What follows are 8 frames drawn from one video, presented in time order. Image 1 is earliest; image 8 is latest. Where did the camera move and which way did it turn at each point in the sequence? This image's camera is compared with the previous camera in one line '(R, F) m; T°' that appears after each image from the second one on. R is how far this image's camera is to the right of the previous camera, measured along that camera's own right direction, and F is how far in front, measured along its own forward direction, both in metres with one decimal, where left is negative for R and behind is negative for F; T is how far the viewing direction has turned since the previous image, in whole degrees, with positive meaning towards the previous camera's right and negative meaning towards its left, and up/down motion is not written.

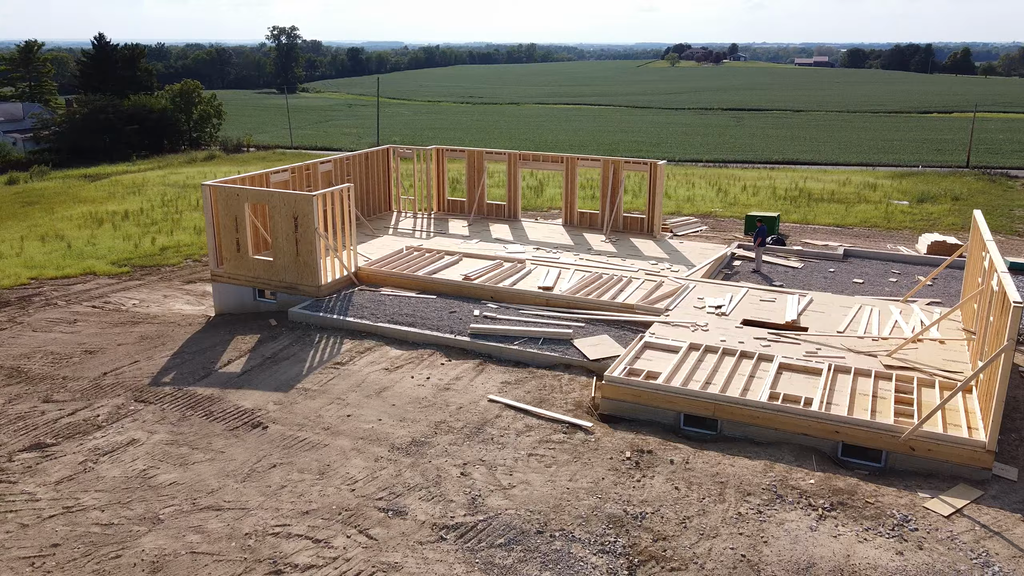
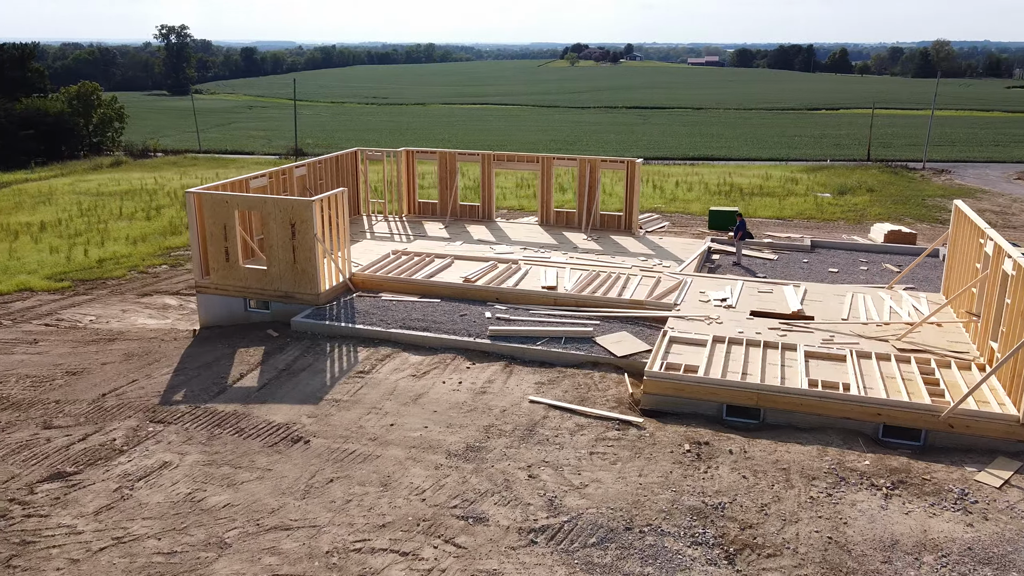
(-1.5, +0.1) m; +7°
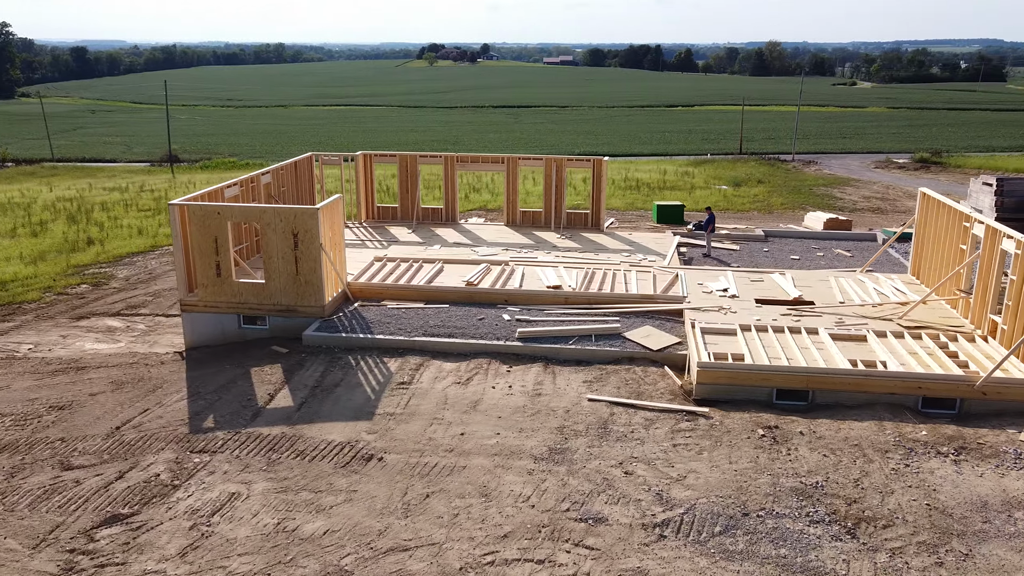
(-2.2, +0.2) m; +10°
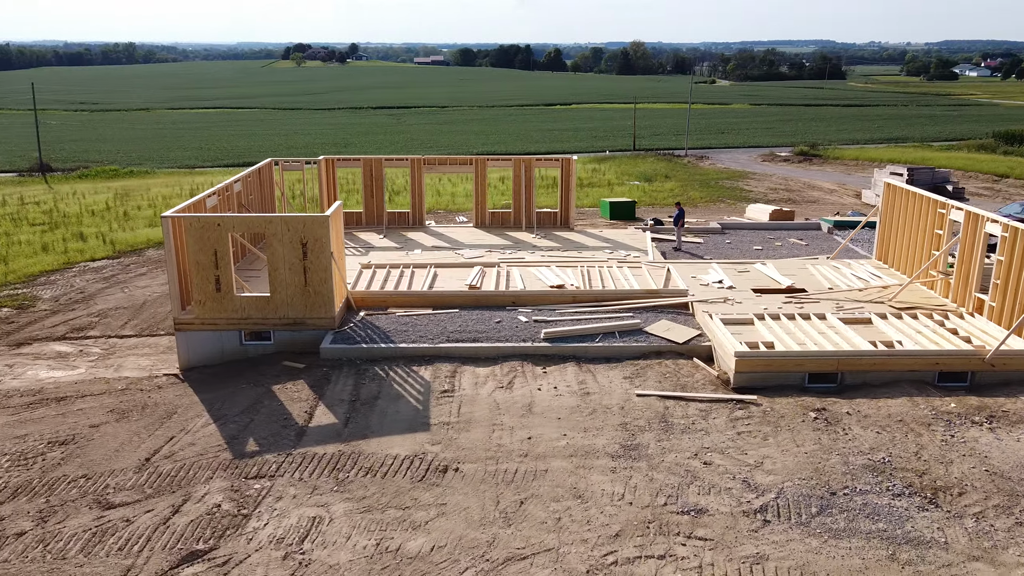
(-2.0, +0.2) m; +9°
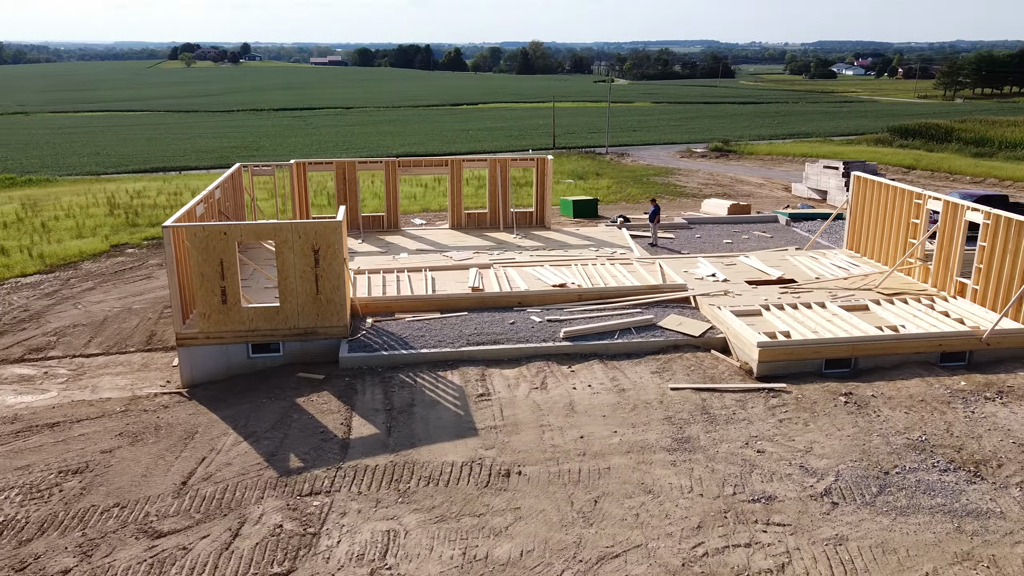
(-1.5, +0.1) m; +7°
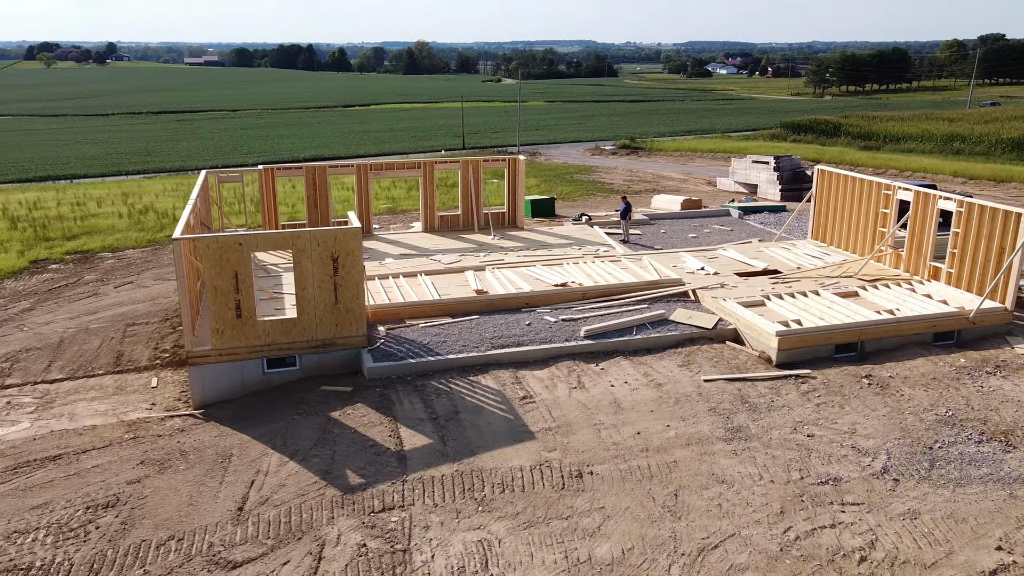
(-1.7, +0.2) m; +8°
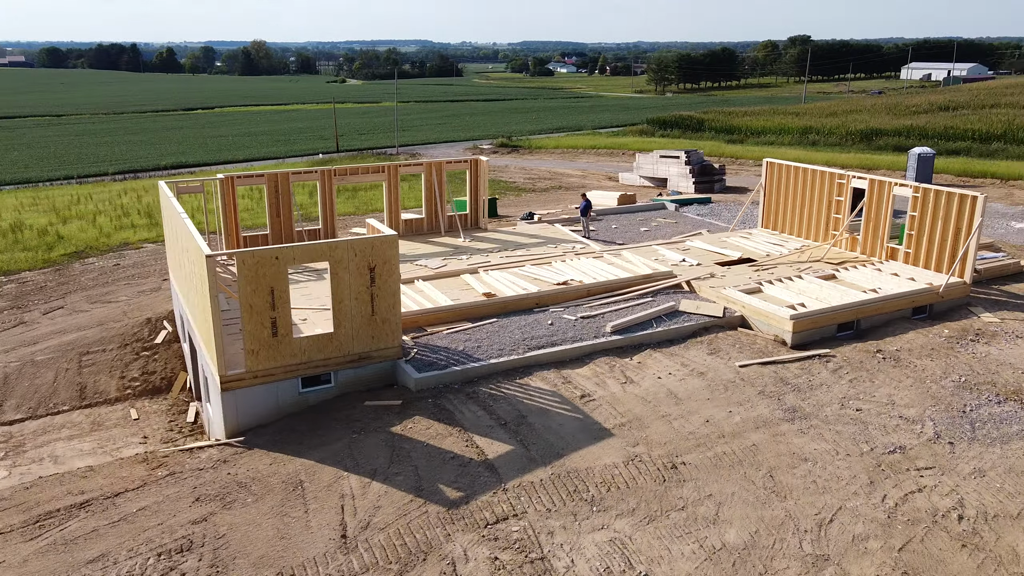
(-2.4, +0.3) m; +10°
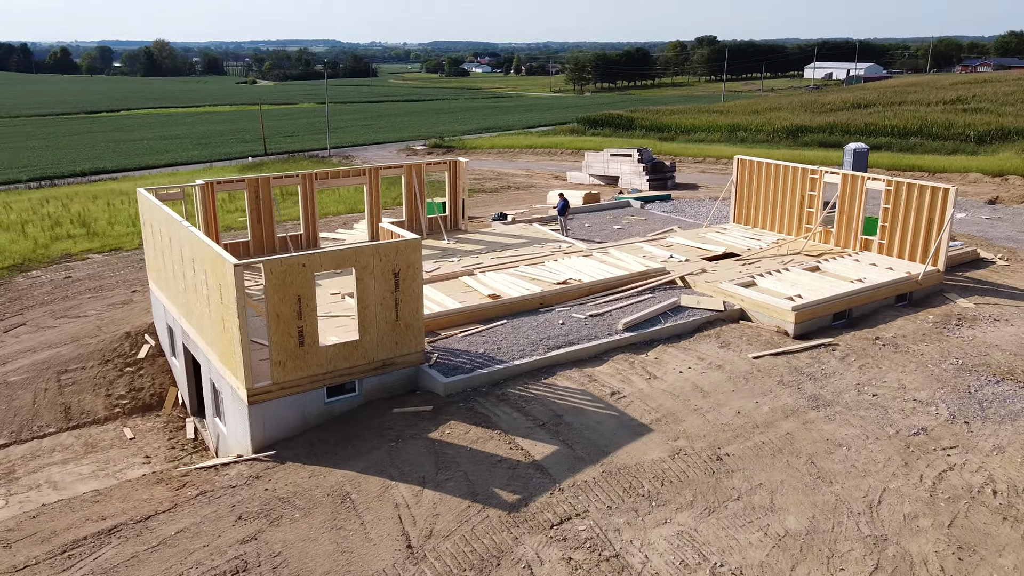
(-1.3, +0.1) m; +6°
